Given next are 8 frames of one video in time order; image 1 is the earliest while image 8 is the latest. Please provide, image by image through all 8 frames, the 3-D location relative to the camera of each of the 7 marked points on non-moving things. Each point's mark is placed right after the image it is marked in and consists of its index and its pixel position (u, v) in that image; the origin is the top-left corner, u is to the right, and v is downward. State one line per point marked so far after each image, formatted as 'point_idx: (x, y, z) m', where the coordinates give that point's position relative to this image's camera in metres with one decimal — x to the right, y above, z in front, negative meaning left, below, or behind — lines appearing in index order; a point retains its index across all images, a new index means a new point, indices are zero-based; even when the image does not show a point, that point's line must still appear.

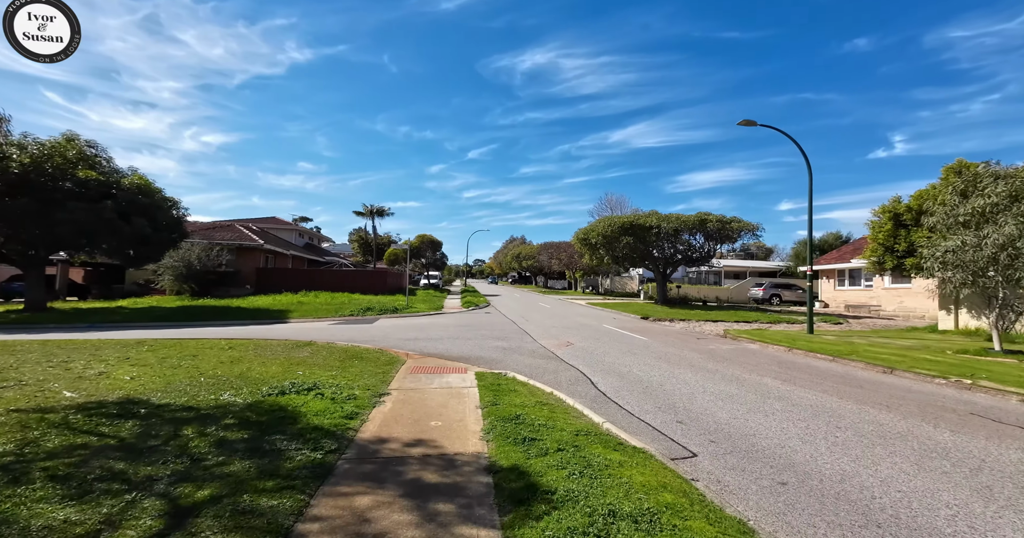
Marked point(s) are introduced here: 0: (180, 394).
0: (-4.9, -1.9, +6.1) m
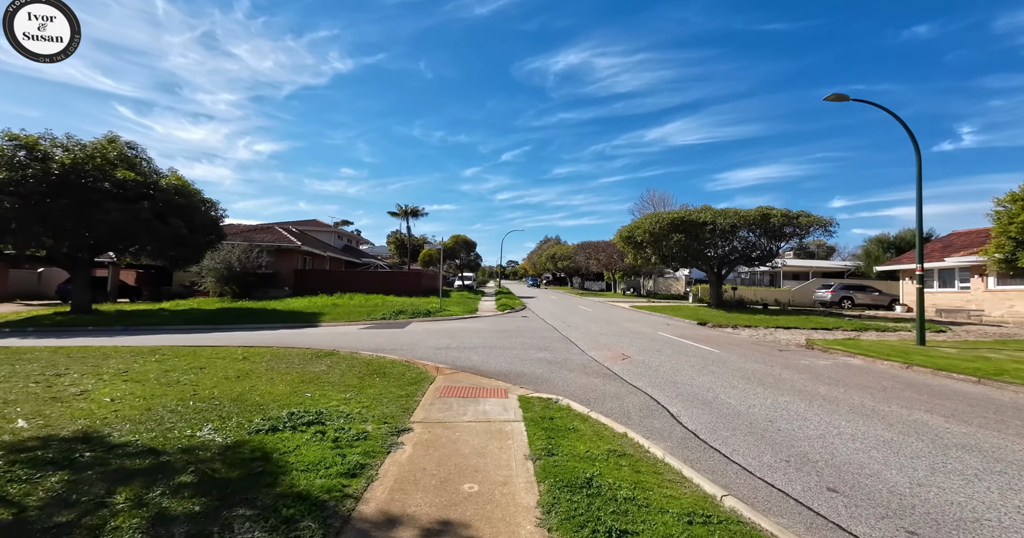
0: (-4.2, -1.8, +4.9) m
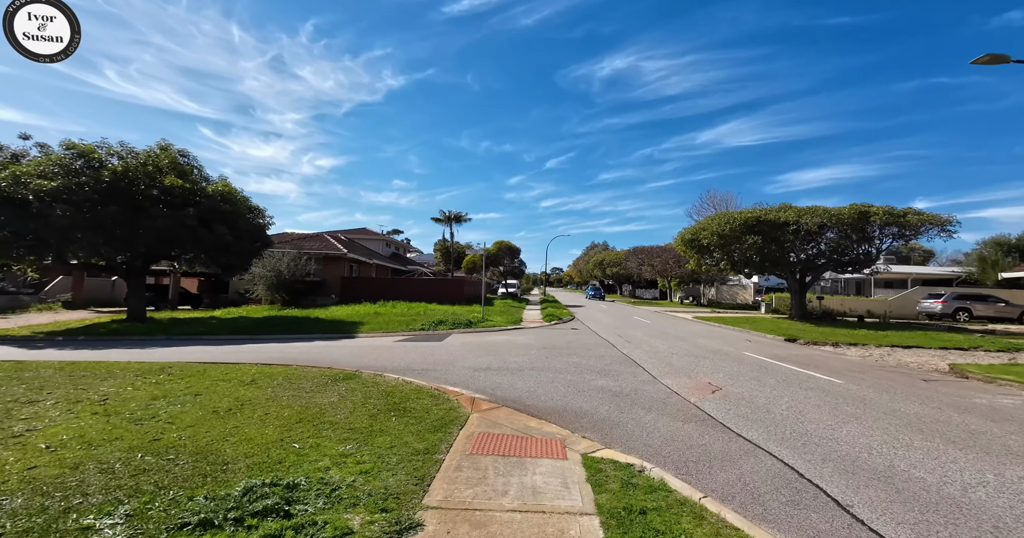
0: (-3.7, -1.9, +3.3) m
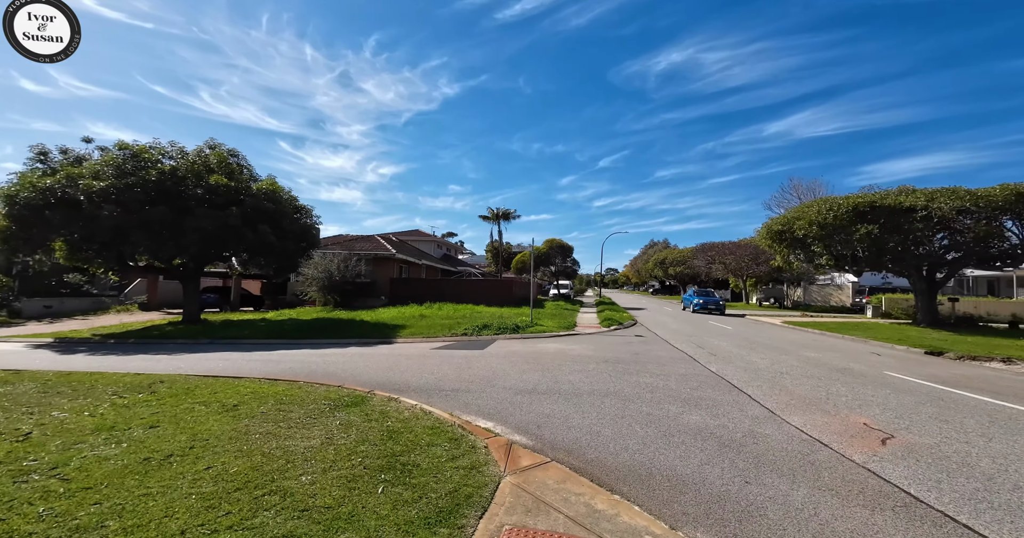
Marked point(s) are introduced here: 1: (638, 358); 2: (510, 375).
0: (-3.5, -1.8, +1.6) m
1: (+3.3, -2.3, +10.8) m
2: (-0.1, -2.3, +9.1) m
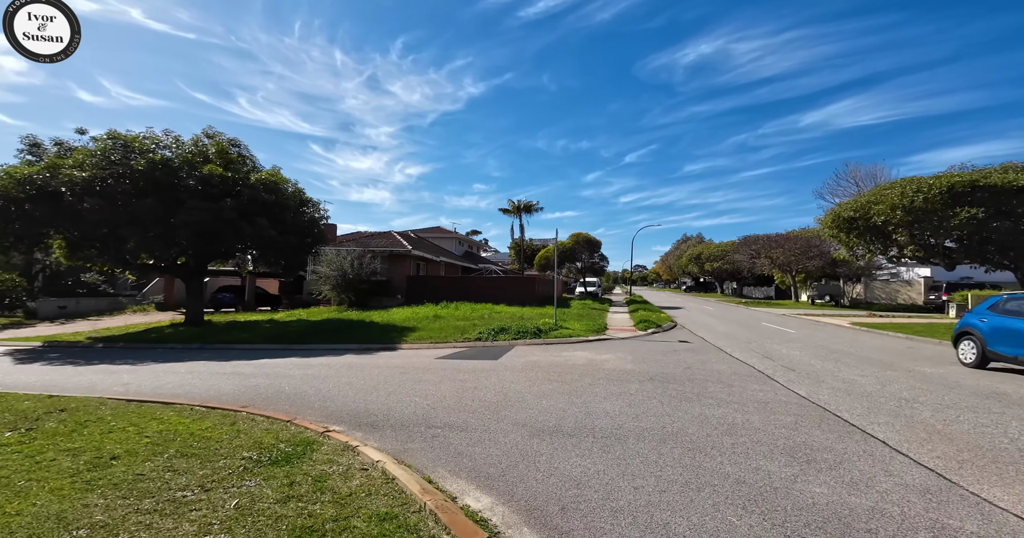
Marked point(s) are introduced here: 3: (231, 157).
0: (-3.7, -1.6, -0.4) m
1: (+3.7, -2.1, +8.4) m
2: (+0.2, -2.1, +6.8) m
3: (-12.7, +5.0, +18.7) m
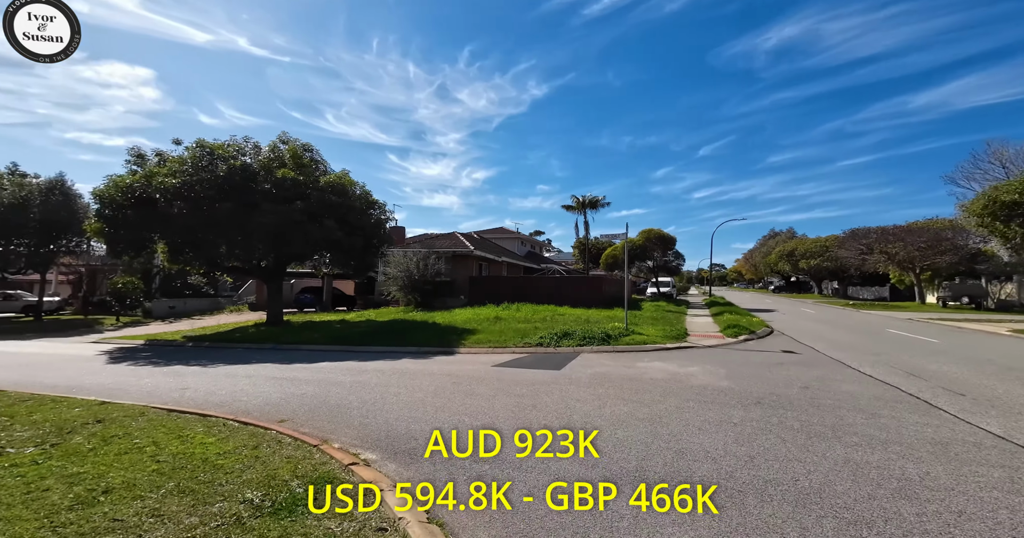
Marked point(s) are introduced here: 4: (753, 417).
0: (-3.9, -1.7, -1.0) m
1: (+4.8, -2.0, +6.5) m
2: (+1.1, -2.1, +5.6) m
3: (-9.8, +4.9, +19.3) m
4: (+3.4, -2.0, +5.8) m
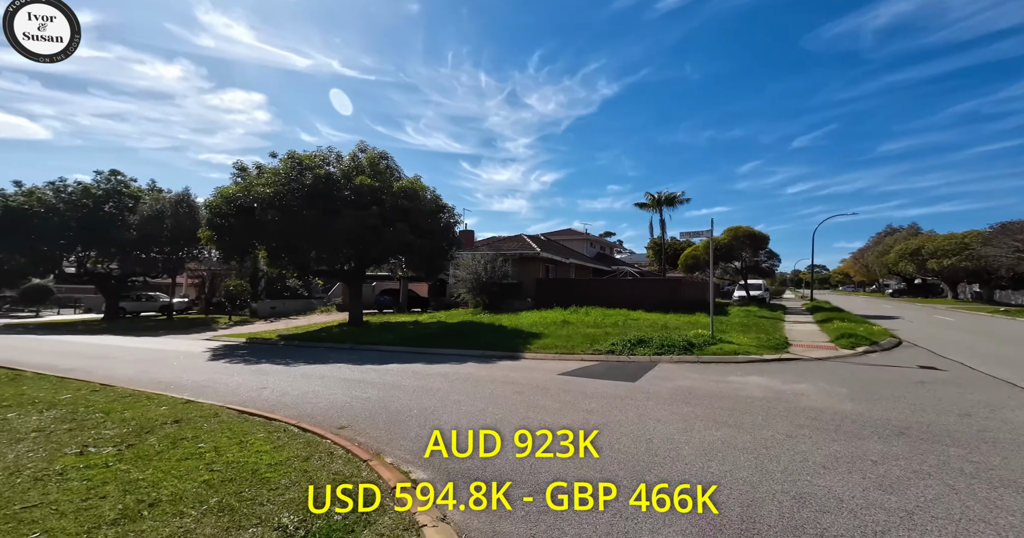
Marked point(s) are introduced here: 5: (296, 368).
0: (-4.2, -1.7, -0.9) m
1: (+5.7, -2.0, +5.0) m
2: (+1.9, -2.1, +4.6) m
3: (-6.5, +4.8, +20.2) m
4: (+4.2, -2.0, +4.5) m
5: (-5.5, -2.5, +10.6) m
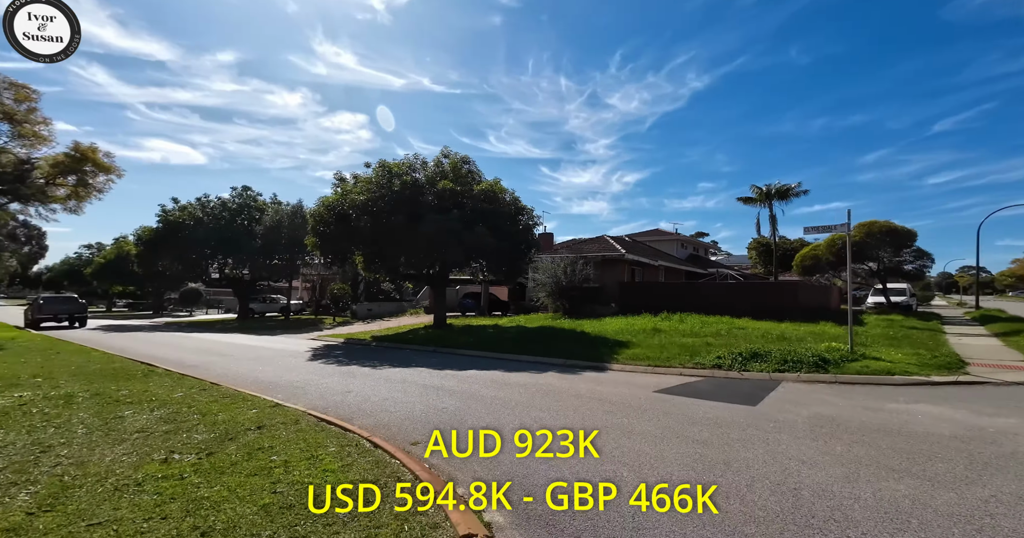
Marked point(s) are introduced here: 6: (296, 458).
0: (-4.4, -1.7, -0.8) m
1: (+6.4, -2.0, +3.0) m
2: (+2.7, -2.1, +3.4) m
3: (-2.5, +4.6, +20.3) m
4: (+4.9, -2.0, +2.8) m
5: (-3.4, -2.7, +10.7) m
6: (-2.4, -2.1, +4.7) m
